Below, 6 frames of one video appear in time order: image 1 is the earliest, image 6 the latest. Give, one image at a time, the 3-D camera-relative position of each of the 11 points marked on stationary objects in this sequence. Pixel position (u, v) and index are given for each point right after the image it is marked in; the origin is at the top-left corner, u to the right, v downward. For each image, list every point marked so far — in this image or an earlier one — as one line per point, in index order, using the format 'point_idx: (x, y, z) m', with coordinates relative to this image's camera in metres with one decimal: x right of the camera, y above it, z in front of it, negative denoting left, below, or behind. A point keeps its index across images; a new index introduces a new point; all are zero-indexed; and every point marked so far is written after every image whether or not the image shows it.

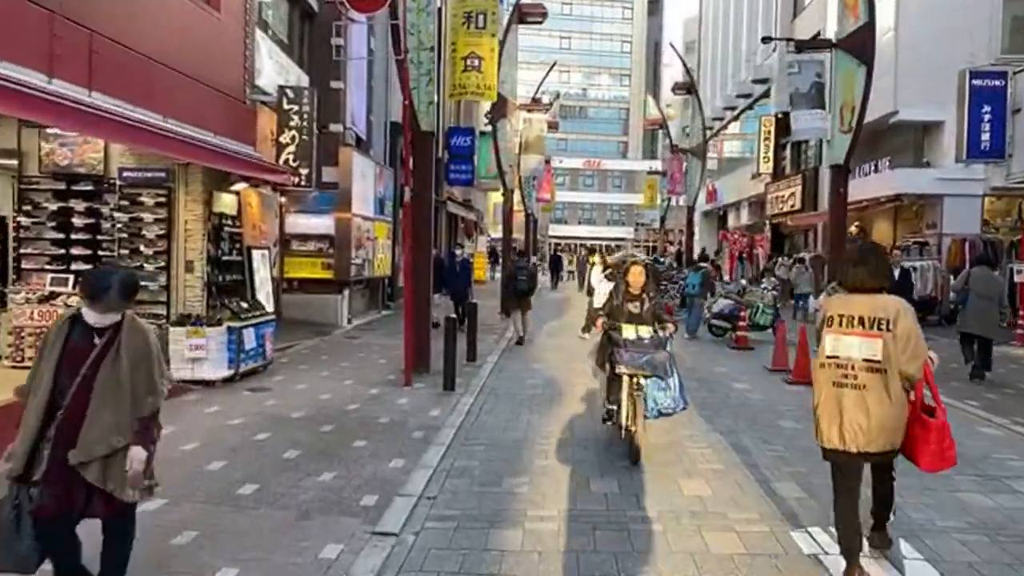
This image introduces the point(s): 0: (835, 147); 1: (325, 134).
0: (+7.9, +3.5, +17.7) m
1: (-5.0, +4.1, +19.3) m
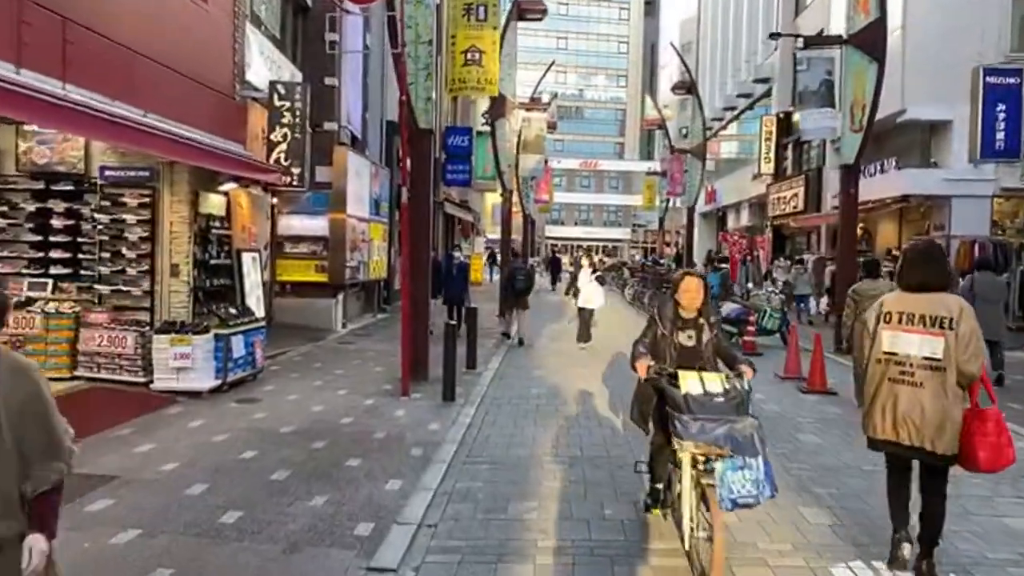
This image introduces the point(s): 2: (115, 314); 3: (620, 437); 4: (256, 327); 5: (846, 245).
0: (+7.9, +3.4, +17.2) m
1: (-5.0, +4.0, +18.6) m
2: (-6.1, -0.4, +11.1) m
3: (+1.3, -1.9, +9.2) m
4: (-4.3, -0.7, +12.1) m
5: (+7.9, +1.0, +17.1) m
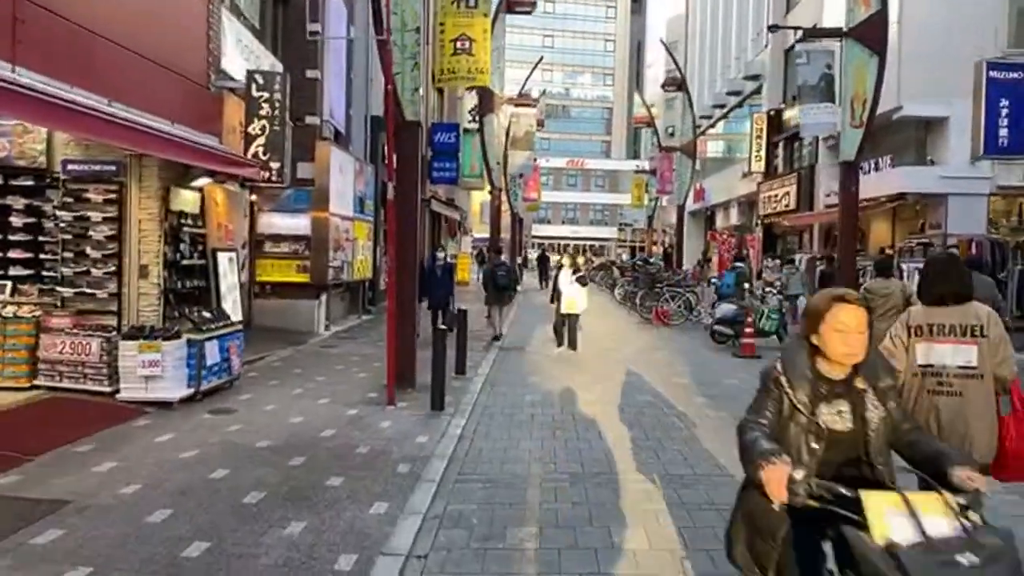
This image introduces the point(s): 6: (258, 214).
0: (+7.7, +3.4, +16.7) m
1: (-5.2, +4.0, +17.9) m
2: (-6.2, -0.4, +10.3) m
3: (+1.3, -1.9, +8.6) m
4: (-4.4, -0.7, +11.3) m
5: (+7.7, +1.0, +16.6) m
6: (-6.3, +1.9, +17.8) m
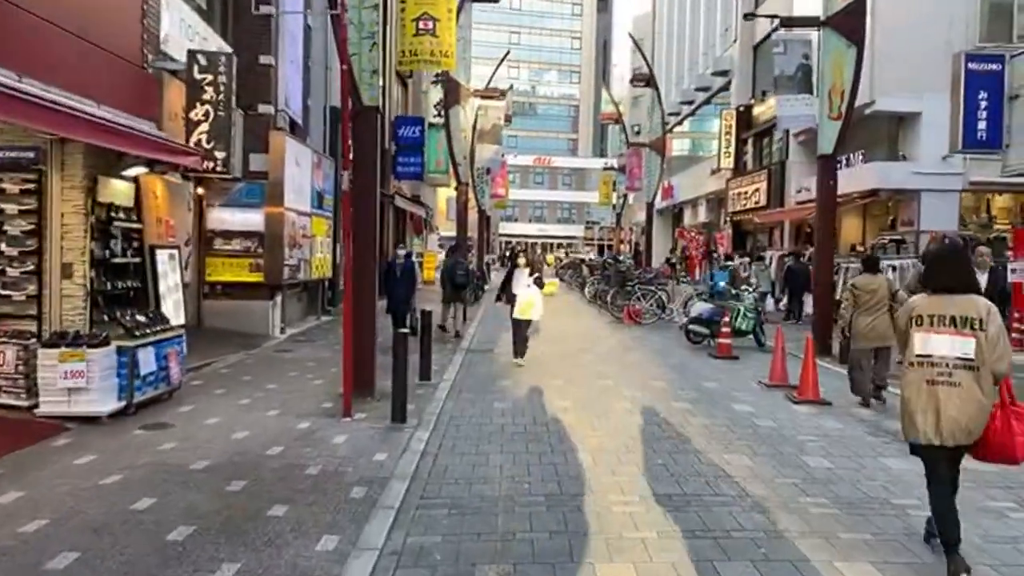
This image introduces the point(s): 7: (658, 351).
0: (+6.9, +3.4, +16.2) m
1: (-6.0, +4.0, +16.8) m
2: (-6.6, -0.4, +9.2) m
3: (+0.9, -1.9, +7.8) m
4: (-4.8, -0.7, +10.3) m
5: (+7.0, +1.1, +16.1) m
6: (-7.0, +1.8, +16.6) m
7: (+3.3, -1.4, +16.5) m
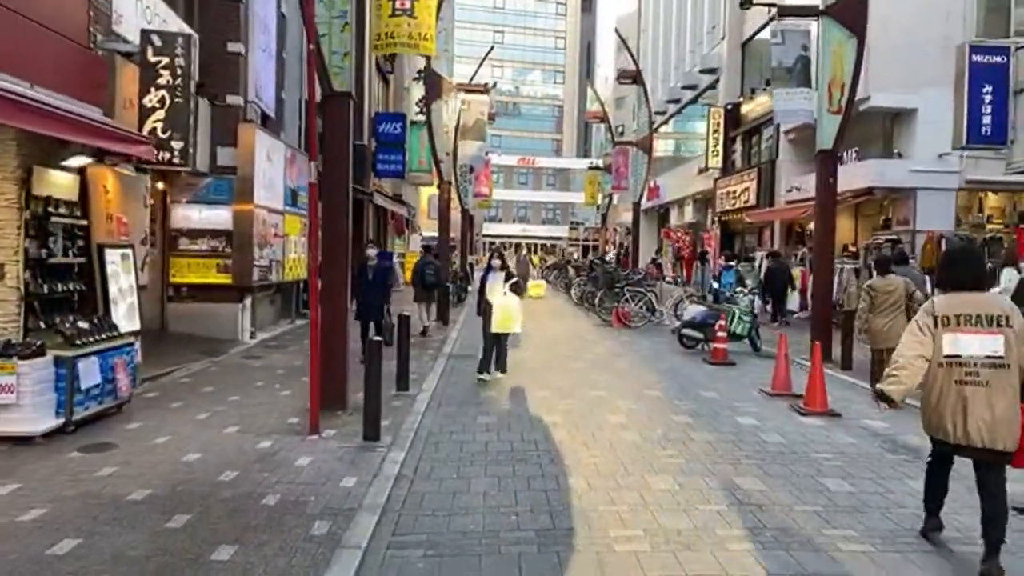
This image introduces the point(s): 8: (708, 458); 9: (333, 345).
0: (+6.6, +3.4, +15.4) m
1: (-6.4, +3.9, +15.8) m
2: (-6.8, -0.5, +8.2) m
3: (+0.8, -1.9, +6.9) m
4: (-5.0, -0.7, +9.3) m
5: (+6.6, +1.0, +15.3) m
6: (-7.4, +1.8, +15.6) m
7: (+3.0, -1.5, +15.7) m
8: (+2.2, -1.9, +8.0) m
9: (-2.4, -0.9, +9.7) m
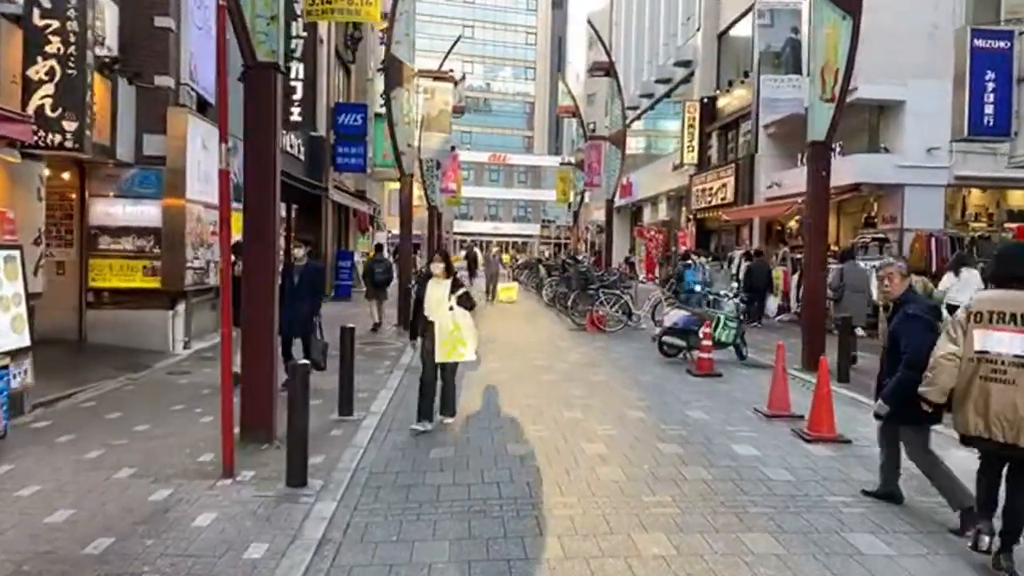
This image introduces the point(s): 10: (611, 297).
0: (+5.9, +3.3, +14.2) m
1: (-7.1, +3.8, +14.0) m
2: (-7.2, -0.6, +6.4) m
3: (+0.5, -2.1, +5.4) m
4: (-5.5, -0.9, +7.6) m
5: (+5.9, +1.0, +14.1) m
6: (-8.1, +1.7, +13.8) m
7: (+2.3, -1.6, +14.3) m
8: (+1.8, -2.0, +6.6) m
9: (-2.8, -1.0, +8.1) m
10: (+2.8, -0.3, +19.9) m
